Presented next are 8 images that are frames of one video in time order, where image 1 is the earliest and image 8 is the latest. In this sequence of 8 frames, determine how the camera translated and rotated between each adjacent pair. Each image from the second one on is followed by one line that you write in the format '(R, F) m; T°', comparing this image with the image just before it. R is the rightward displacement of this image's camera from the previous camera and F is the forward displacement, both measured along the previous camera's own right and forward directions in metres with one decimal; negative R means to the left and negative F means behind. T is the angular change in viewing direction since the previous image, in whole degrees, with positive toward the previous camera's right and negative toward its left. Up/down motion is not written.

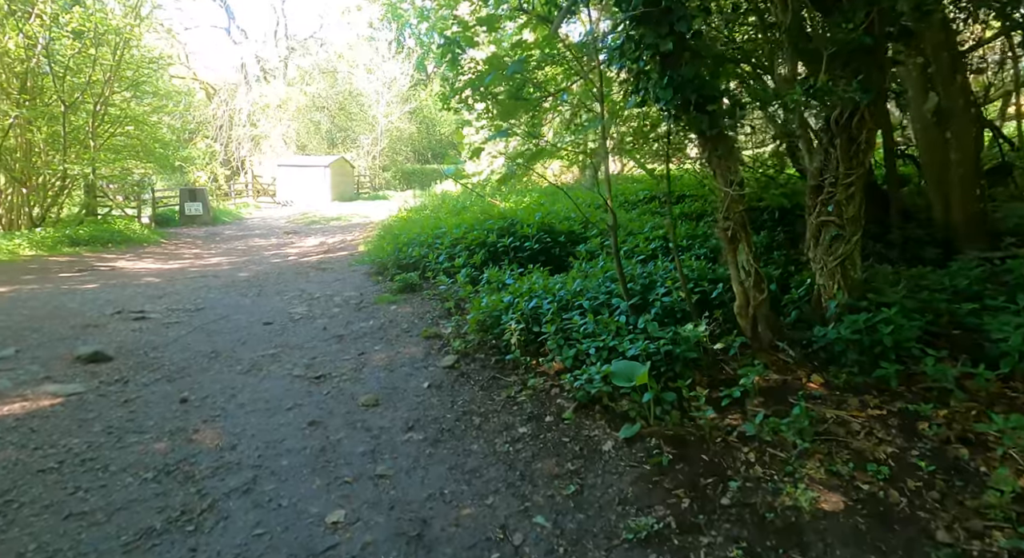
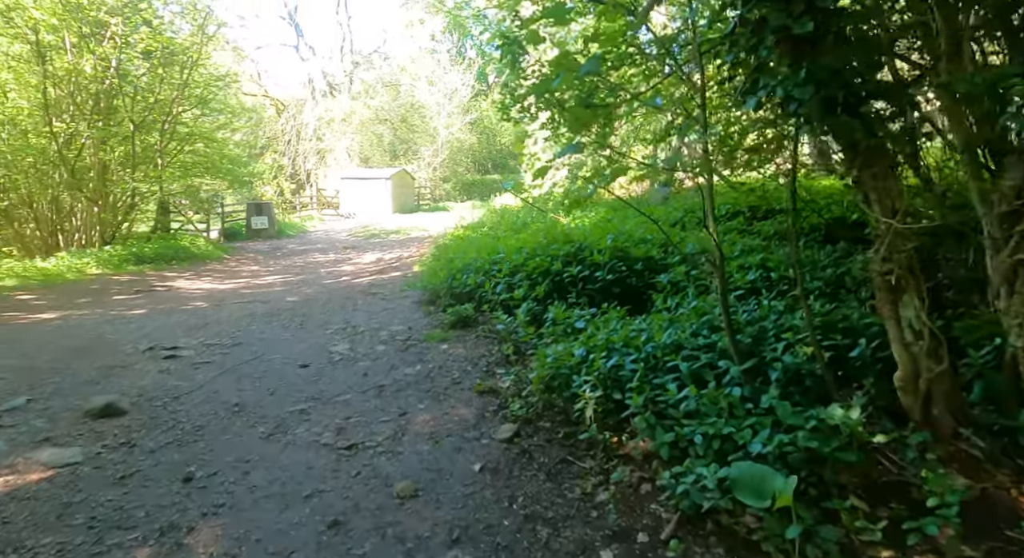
(-0.1, +0.9) m; -5°
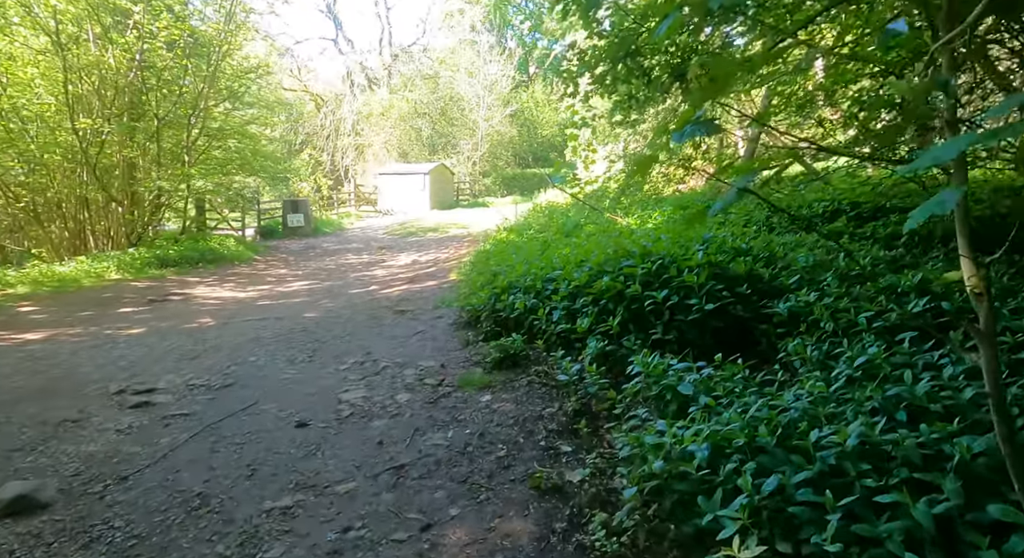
(-0.1, +1.4) m; -3°
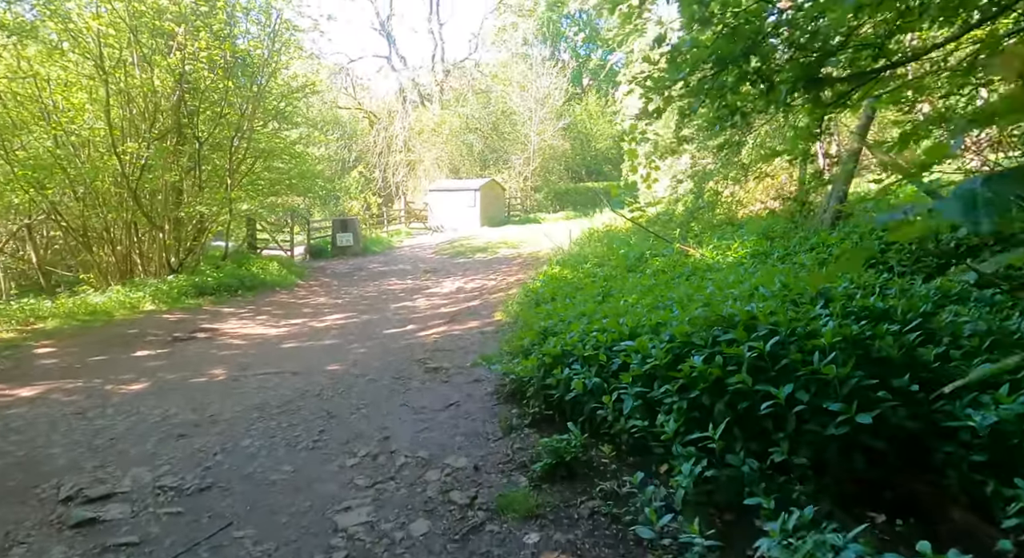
(0.0, +1.2) m; -4°
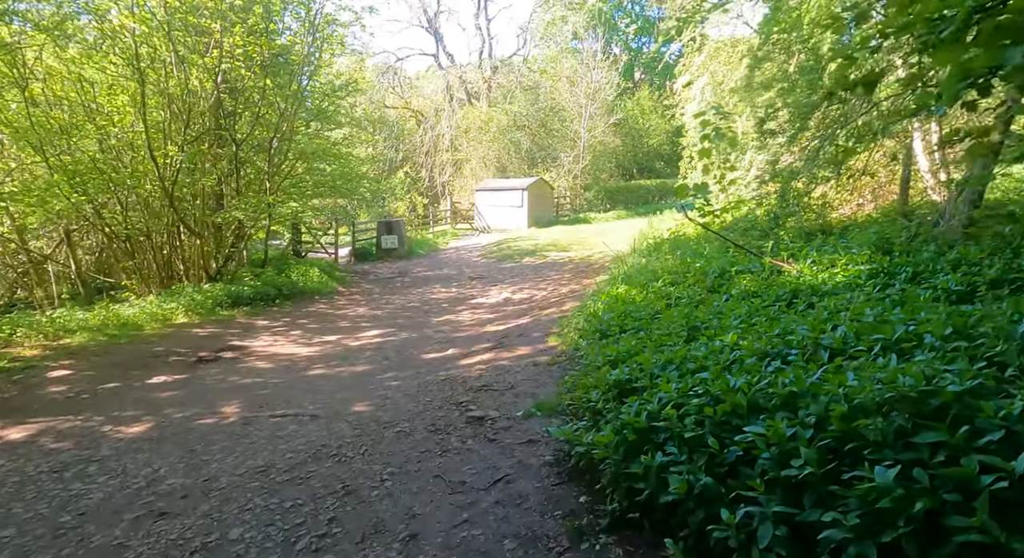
(-0.1, +1.2) m; -4°
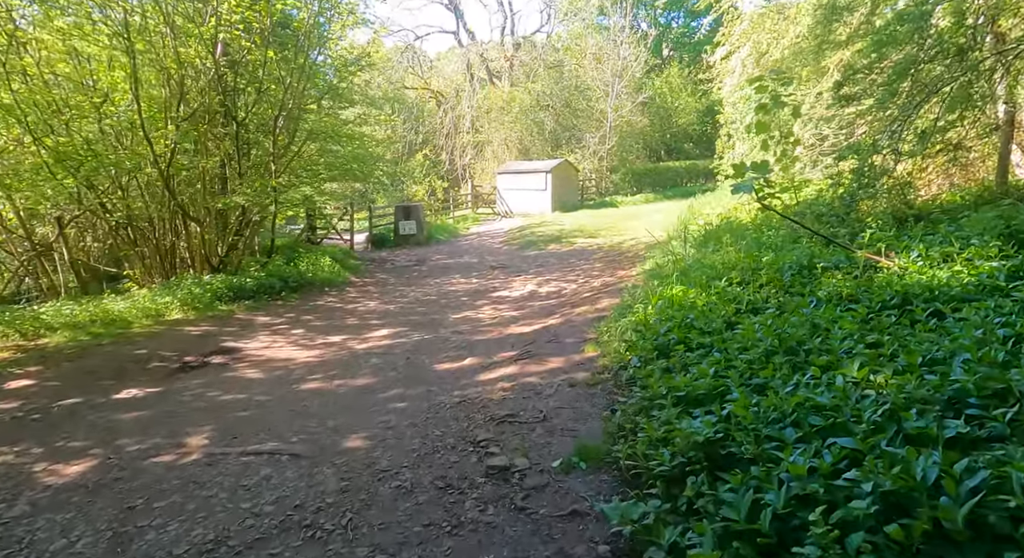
(-0.1, +1.3) m; -2°
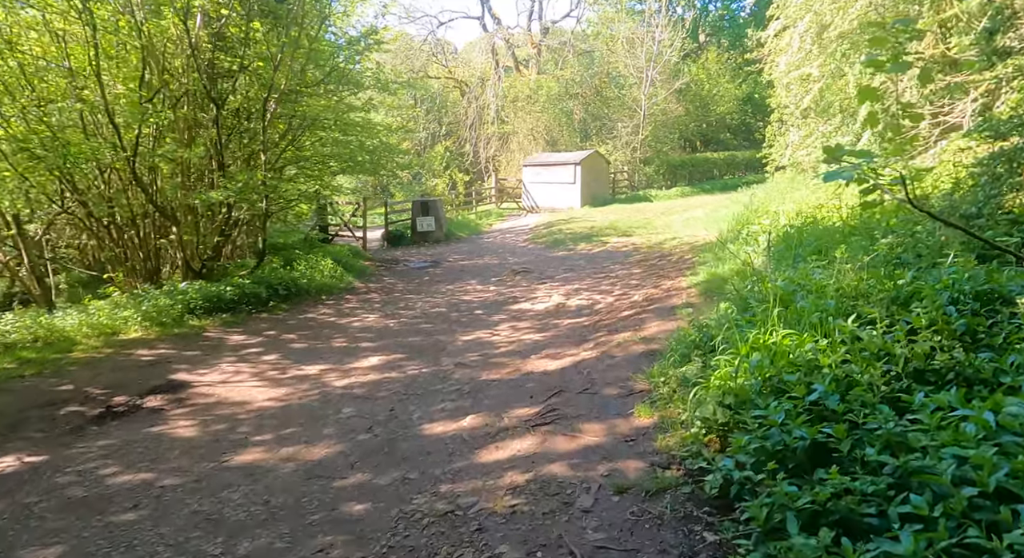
(+0.1, +2.0) m; -2°
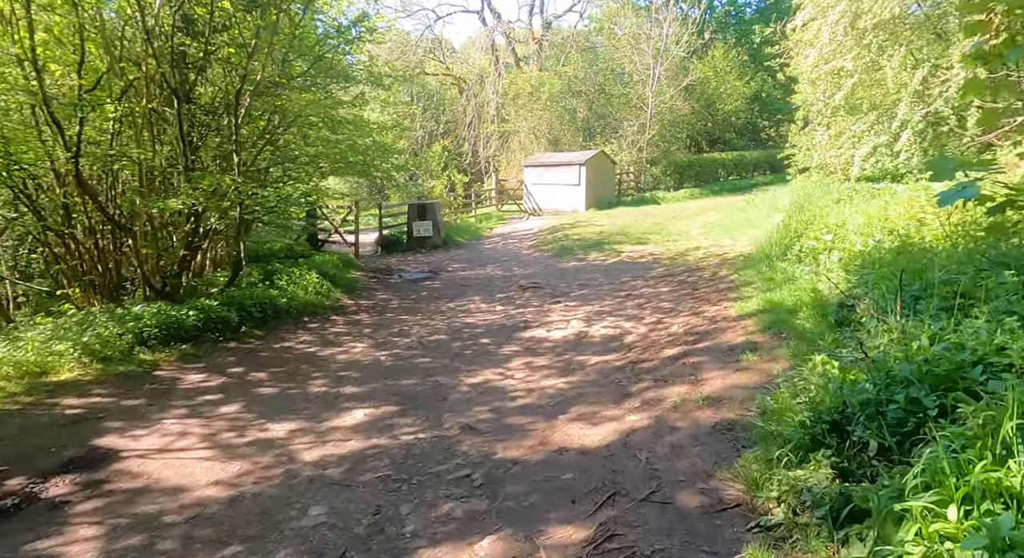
(-0.2, +1.6) m; 0°
